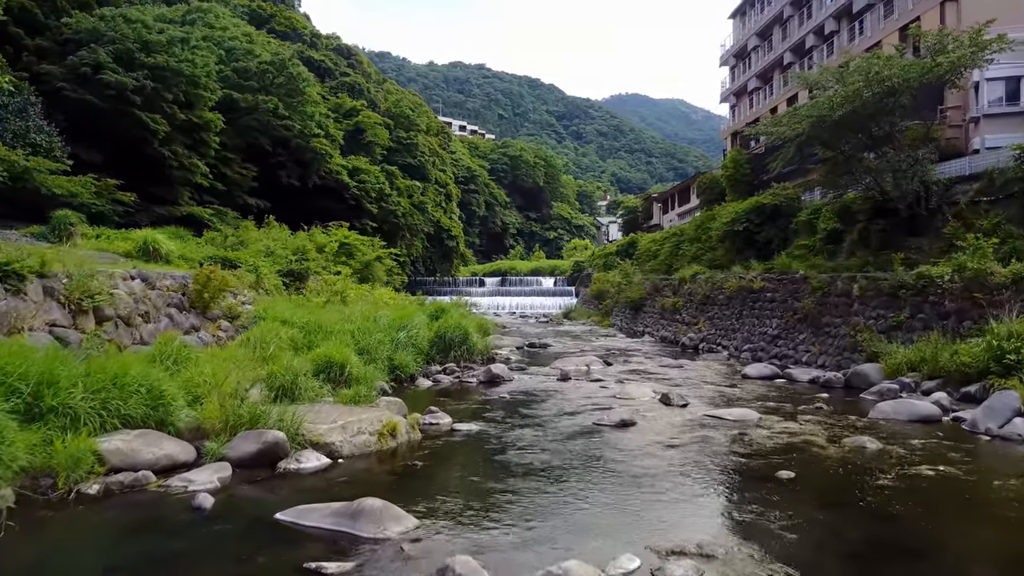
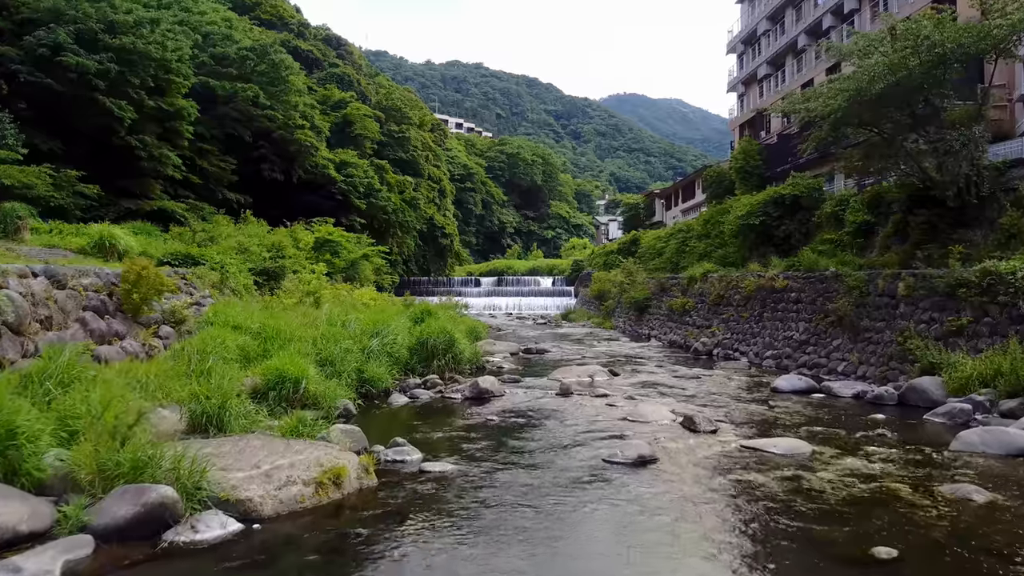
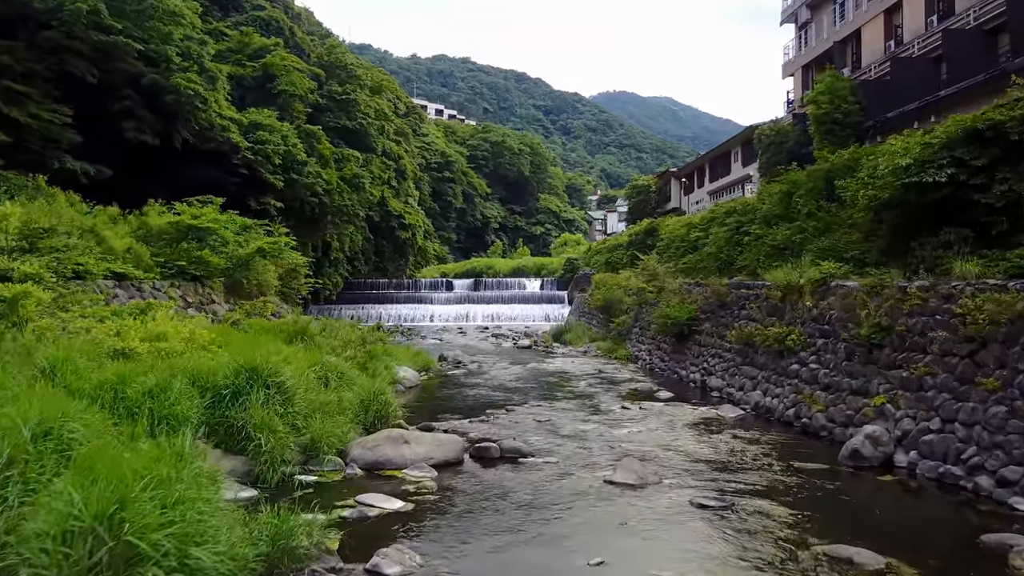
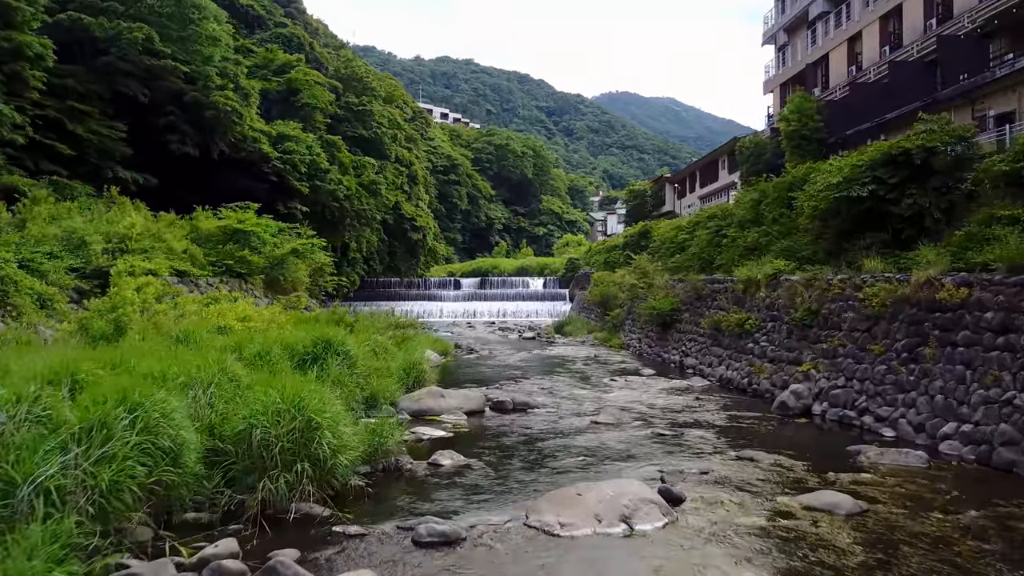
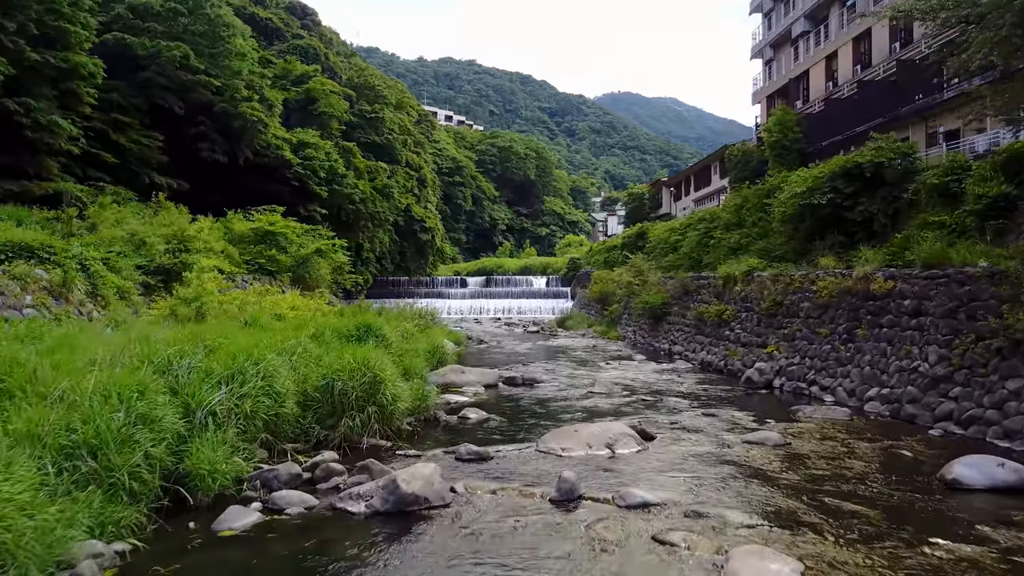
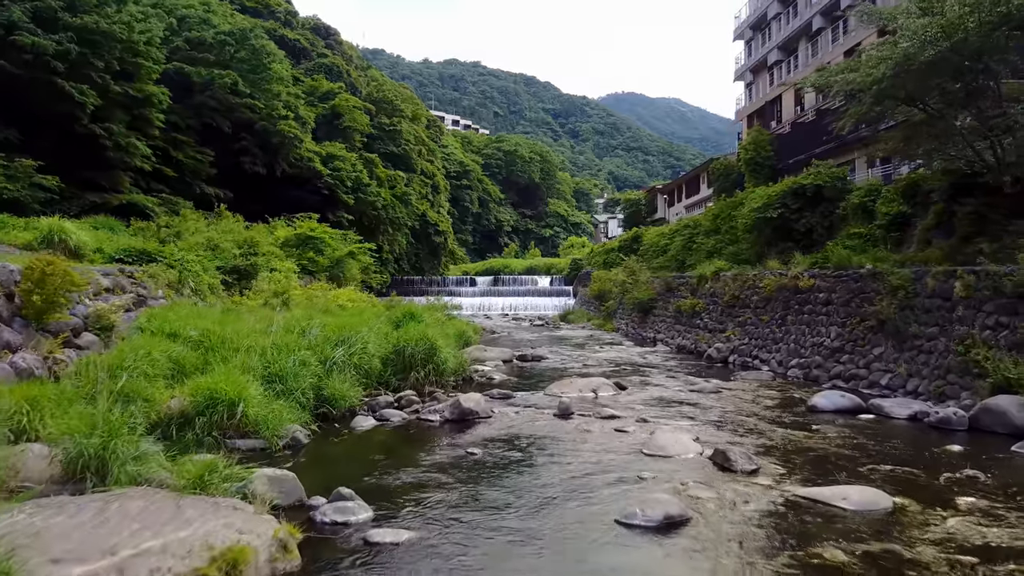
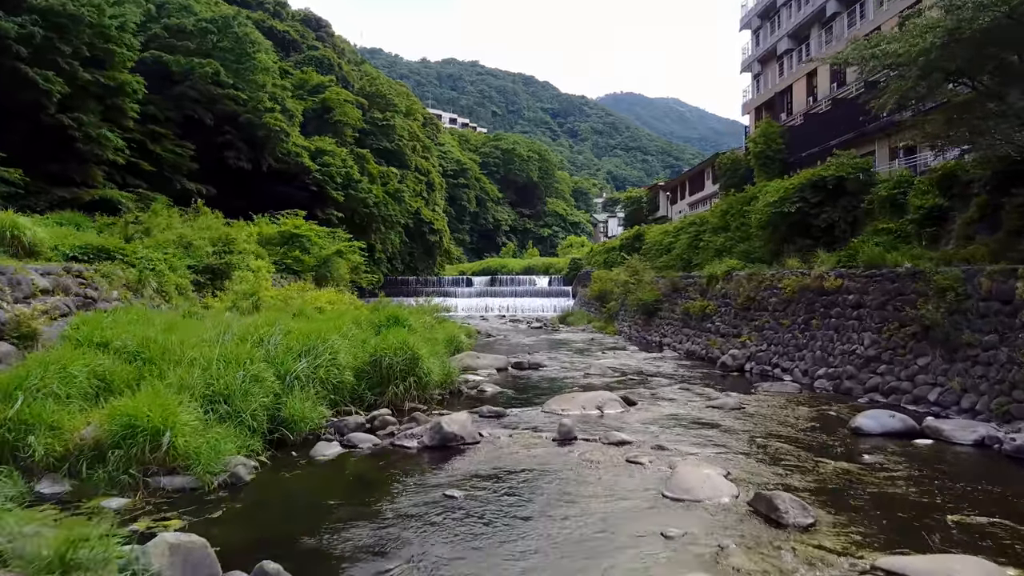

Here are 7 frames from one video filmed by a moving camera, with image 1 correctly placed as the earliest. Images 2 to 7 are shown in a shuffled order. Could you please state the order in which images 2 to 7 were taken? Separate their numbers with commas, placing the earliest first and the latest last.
2, 6, 7, 5, 4, 3
